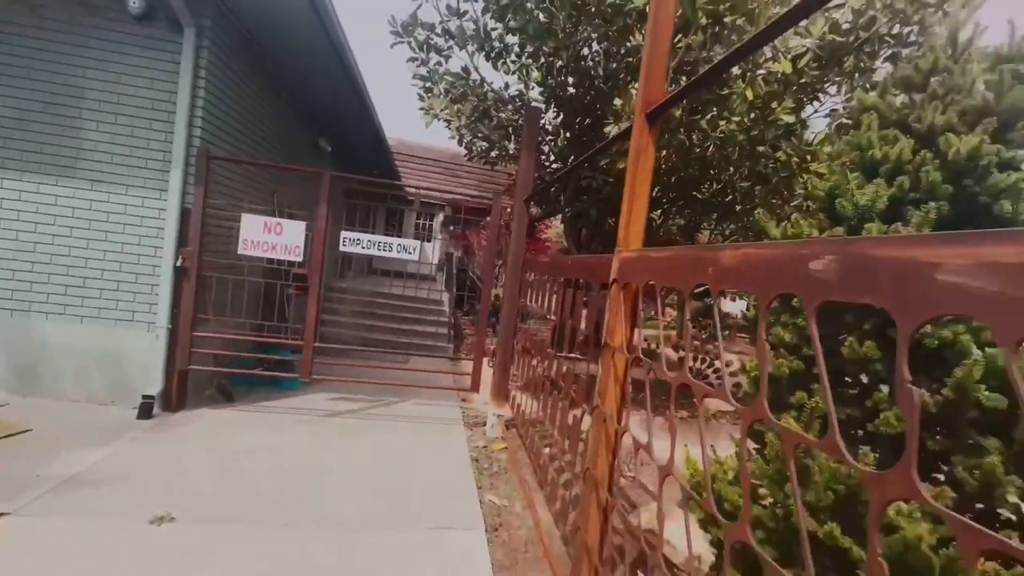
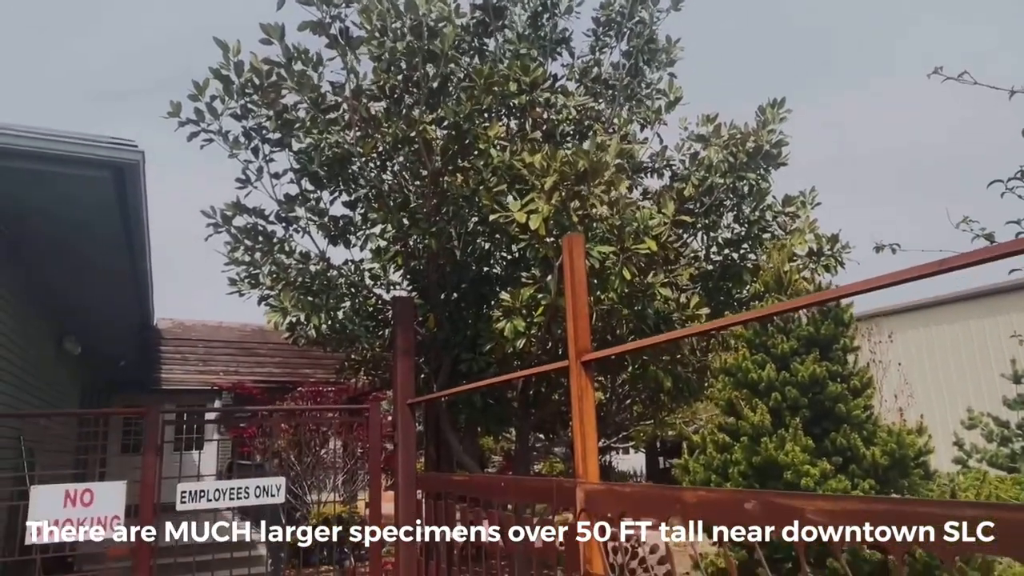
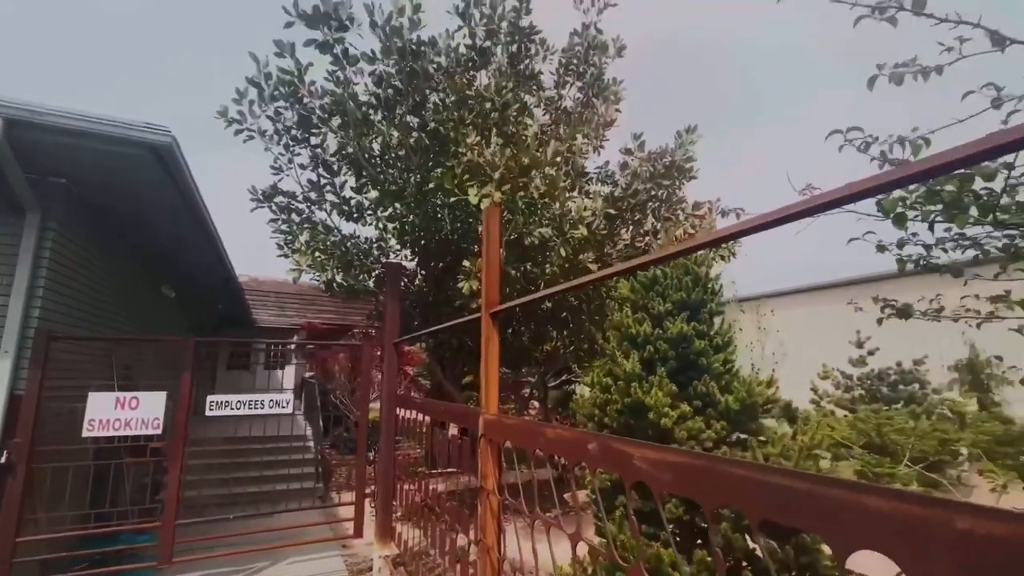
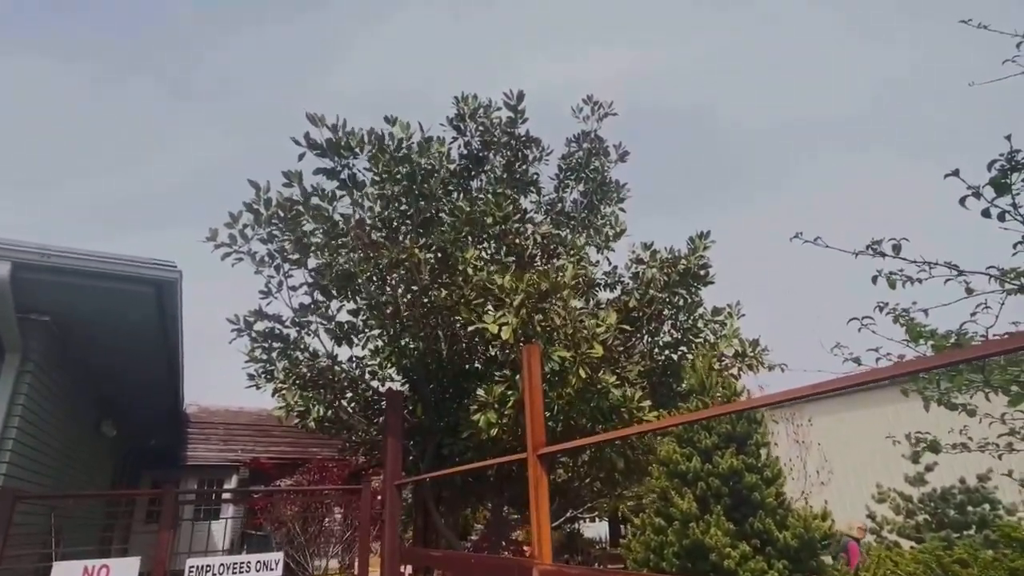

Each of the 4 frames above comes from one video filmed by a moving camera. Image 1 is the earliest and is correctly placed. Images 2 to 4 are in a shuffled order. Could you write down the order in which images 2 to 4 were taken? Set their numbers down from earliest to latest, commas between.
3, 4, 2
